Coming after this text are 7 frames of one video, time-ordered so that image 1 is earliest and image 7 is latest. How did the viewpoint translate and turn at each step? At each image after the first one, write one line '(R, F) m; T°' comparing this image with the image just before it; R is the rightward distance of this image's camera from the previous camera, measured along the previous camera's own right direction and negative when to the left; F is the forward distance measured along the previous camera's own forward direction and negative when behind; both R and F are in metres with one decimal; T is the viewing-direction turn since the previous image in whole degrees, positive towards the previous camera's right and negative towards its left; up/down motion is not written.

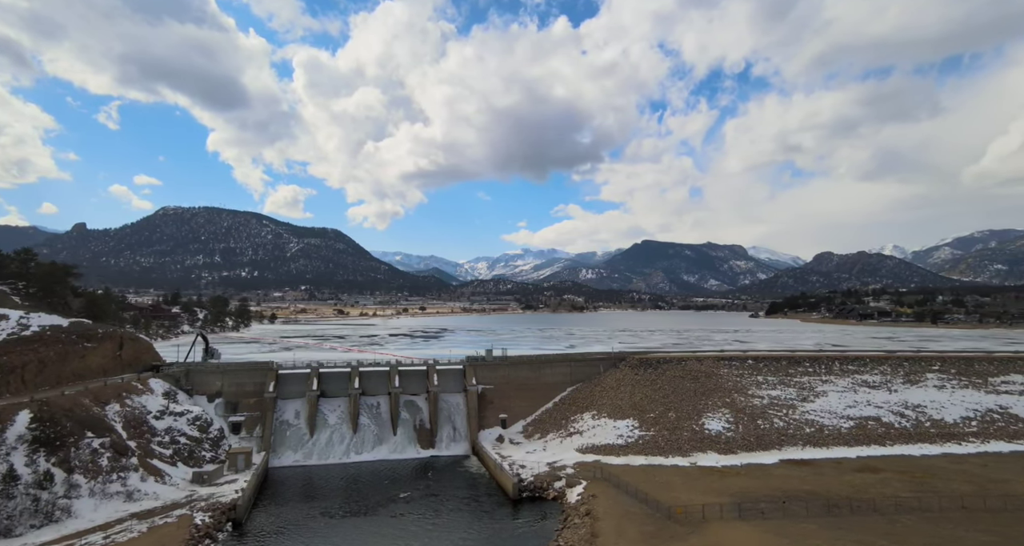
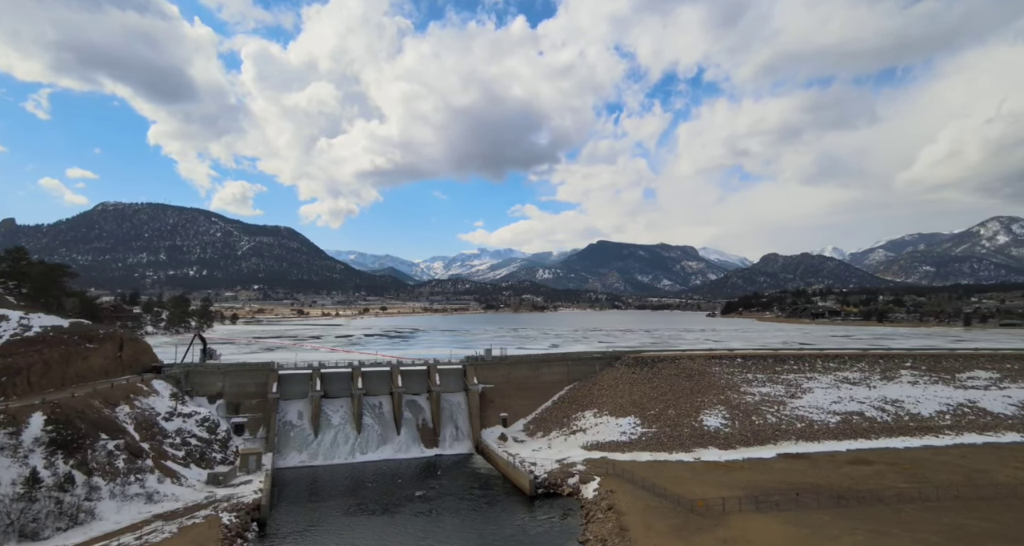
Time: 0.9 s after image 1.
(-1.7, -0.2) m; +2°
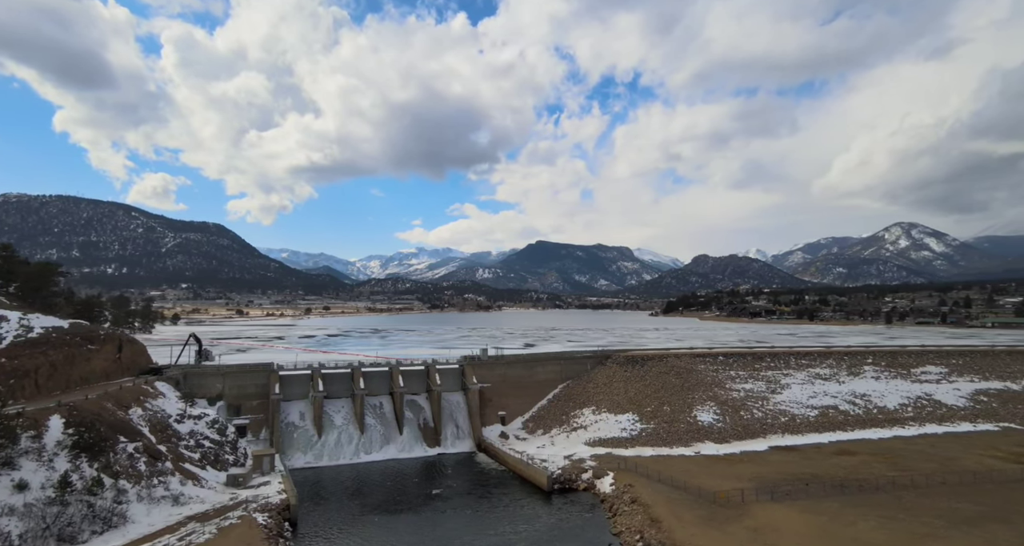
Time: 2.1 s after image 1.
(-2.3, -0.3) m; +3°
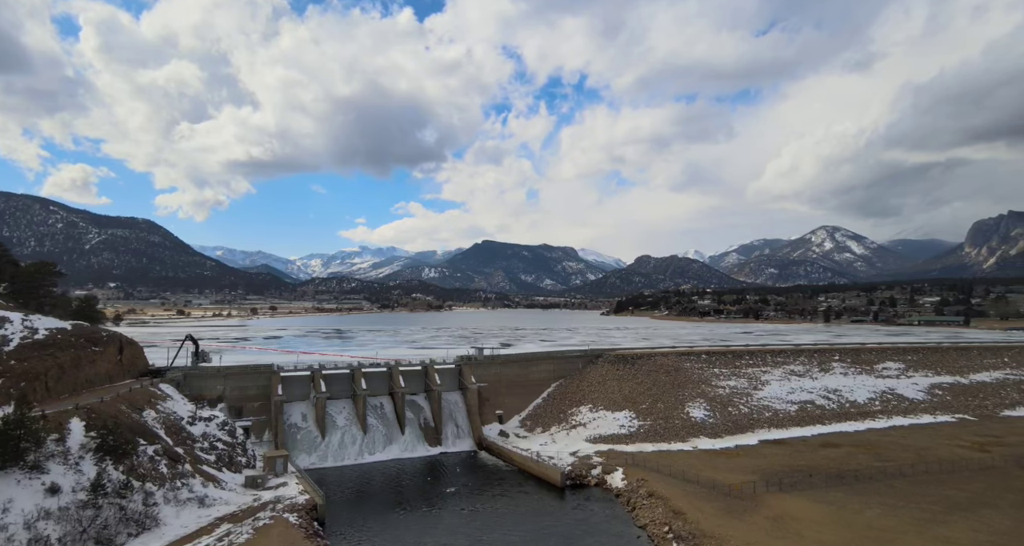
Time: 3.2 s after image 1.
(-2.0, -0.4) m; +3°
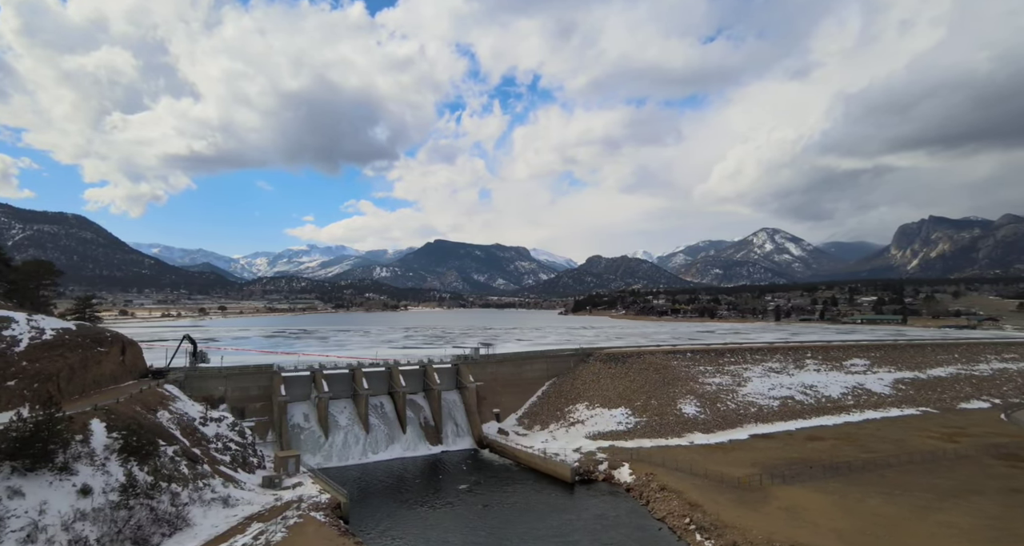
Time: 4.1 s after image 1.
(-1.7, -0.4) m; +3°
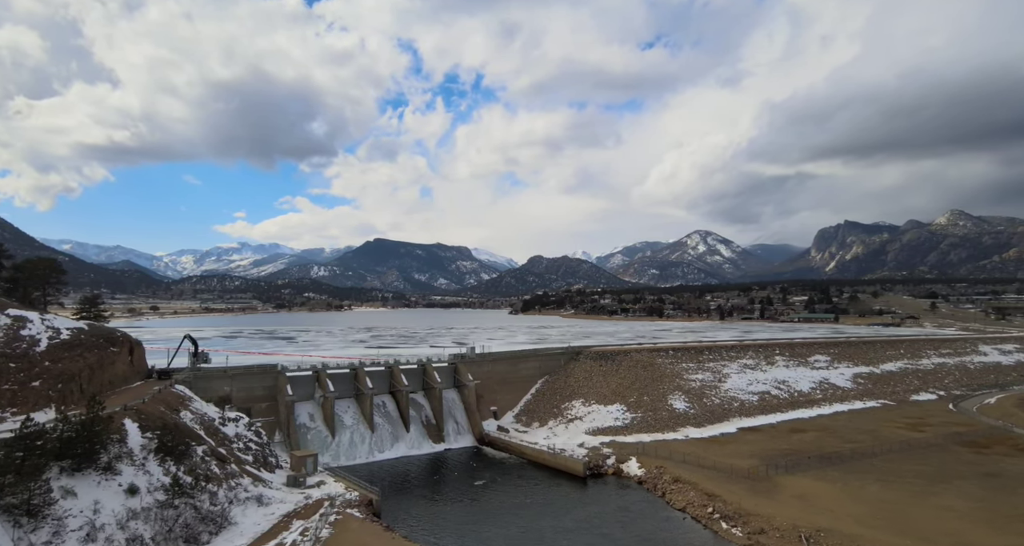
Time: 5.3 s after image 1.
(-2.2, -0.6) m; +3°
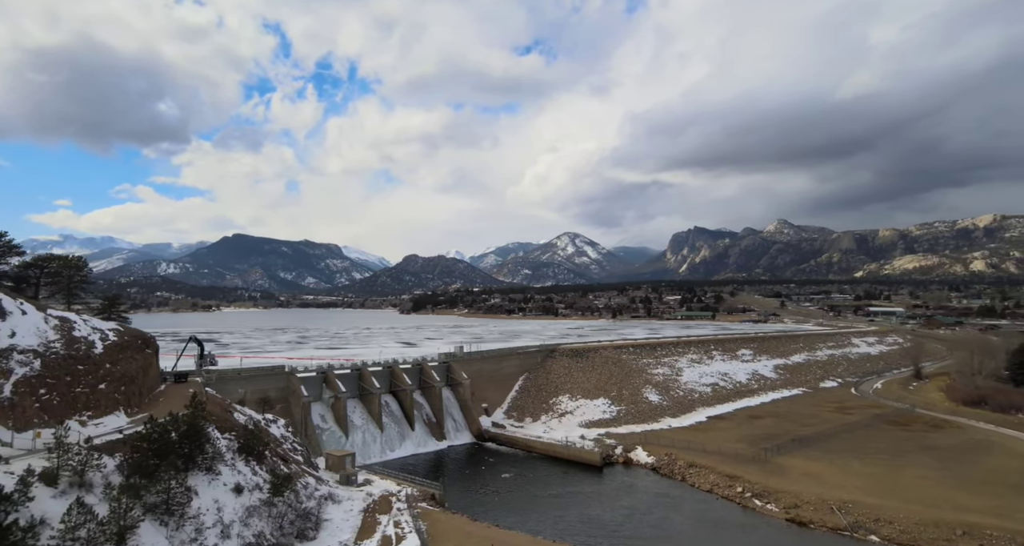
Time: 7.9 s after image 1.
(-4.9, -1.5) m; +7°
